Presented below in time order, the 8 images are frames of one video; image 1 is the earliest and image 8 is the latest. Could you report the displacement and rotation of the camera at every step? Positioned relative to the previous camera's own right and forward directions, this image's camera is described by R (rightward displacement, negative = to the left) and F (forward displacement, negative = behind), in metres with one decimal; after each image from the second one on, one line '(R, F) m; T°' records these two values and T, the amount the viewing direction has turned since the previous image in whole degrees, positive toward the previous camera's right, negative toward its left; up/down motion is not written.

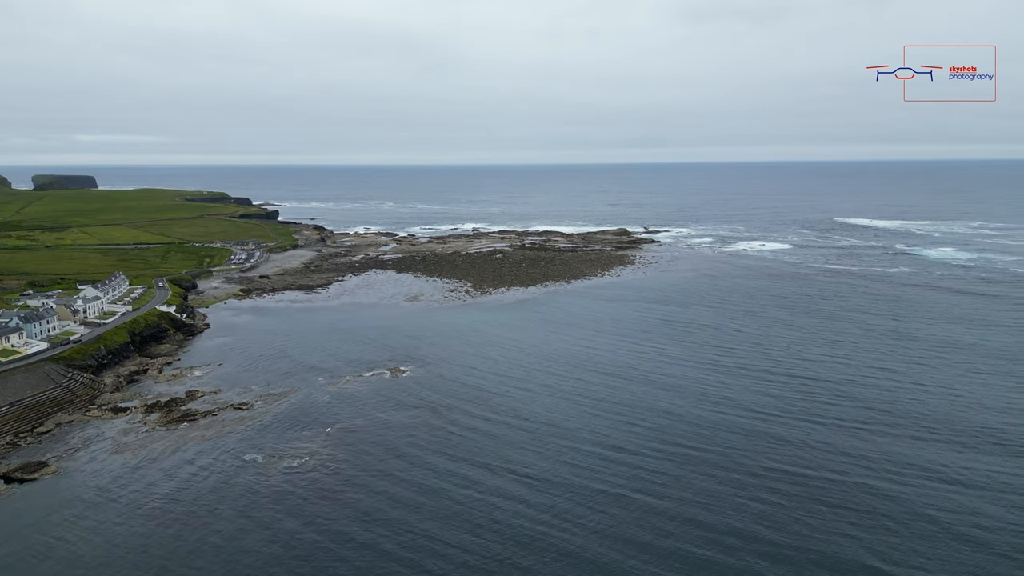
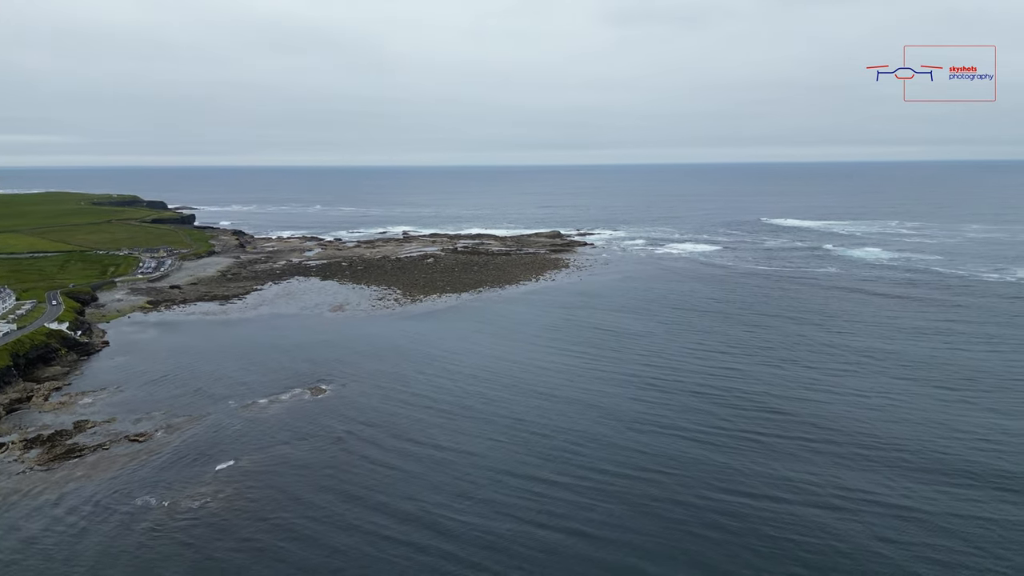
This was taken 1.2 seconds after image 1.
(+0.6, +2.5) m; +5°
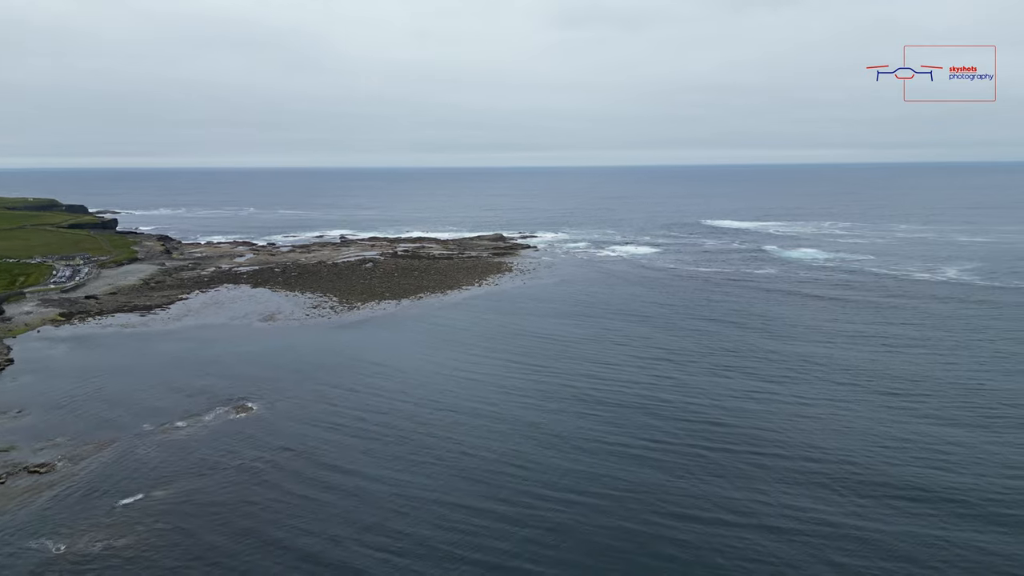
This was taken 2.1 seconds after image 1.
(+0.4, +1.7) m; +4°
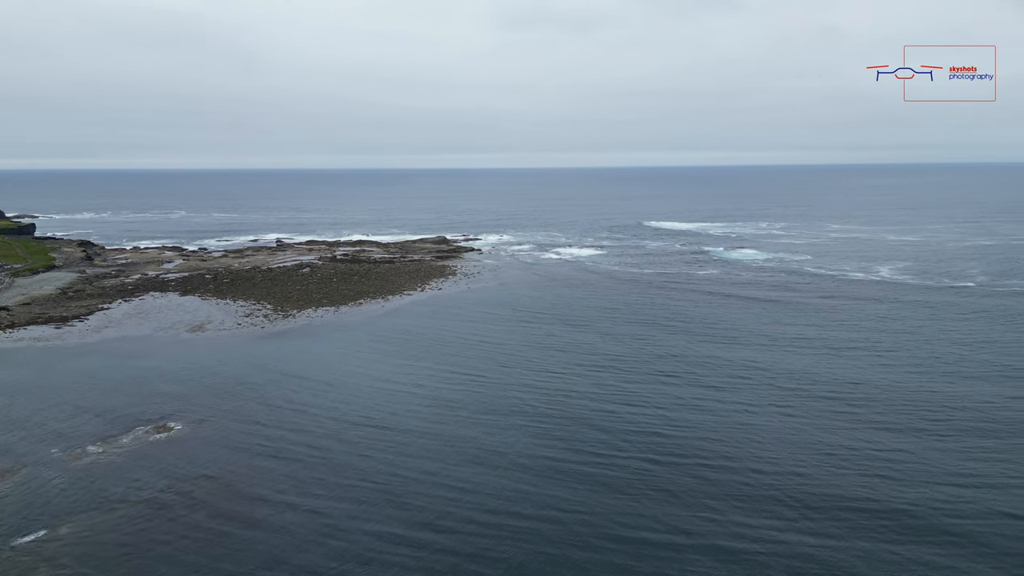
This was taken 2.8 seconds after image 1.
(+0.3, +1.4) m; +4°
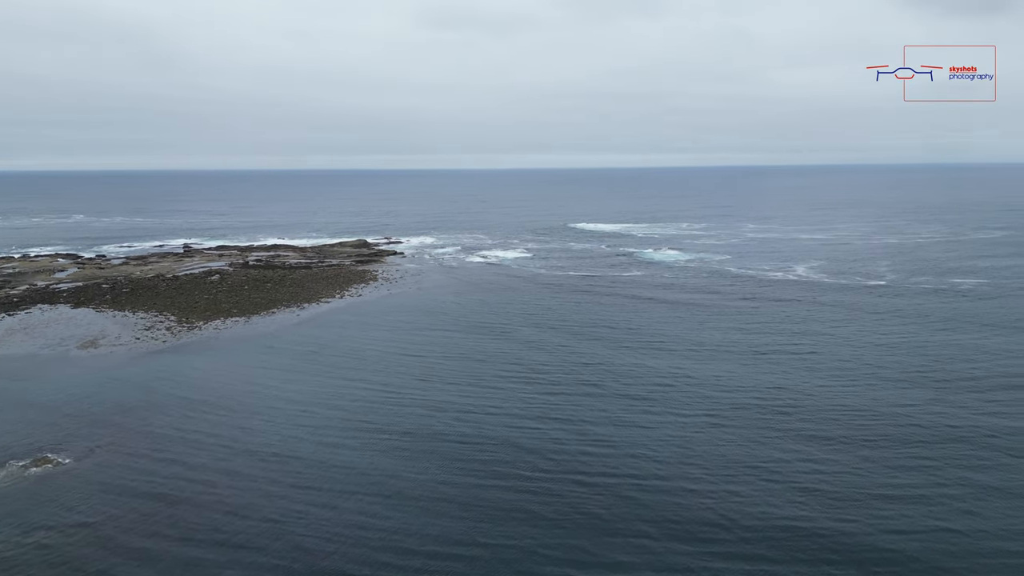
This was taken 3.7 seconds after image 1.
(+0.4, +1.8) m; +6°
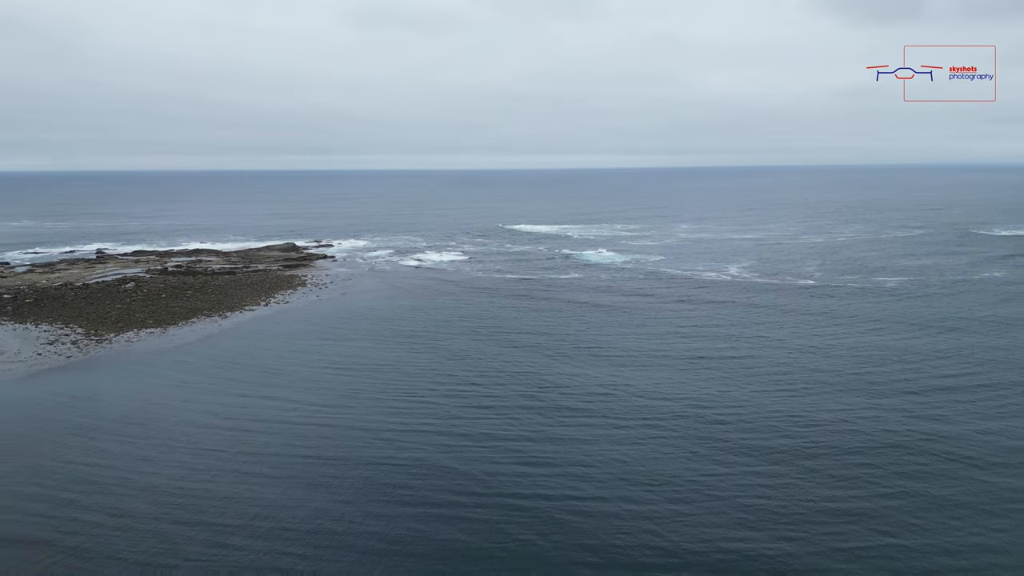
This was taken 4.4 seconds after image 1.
(+0.3, +1.5) m; +5°
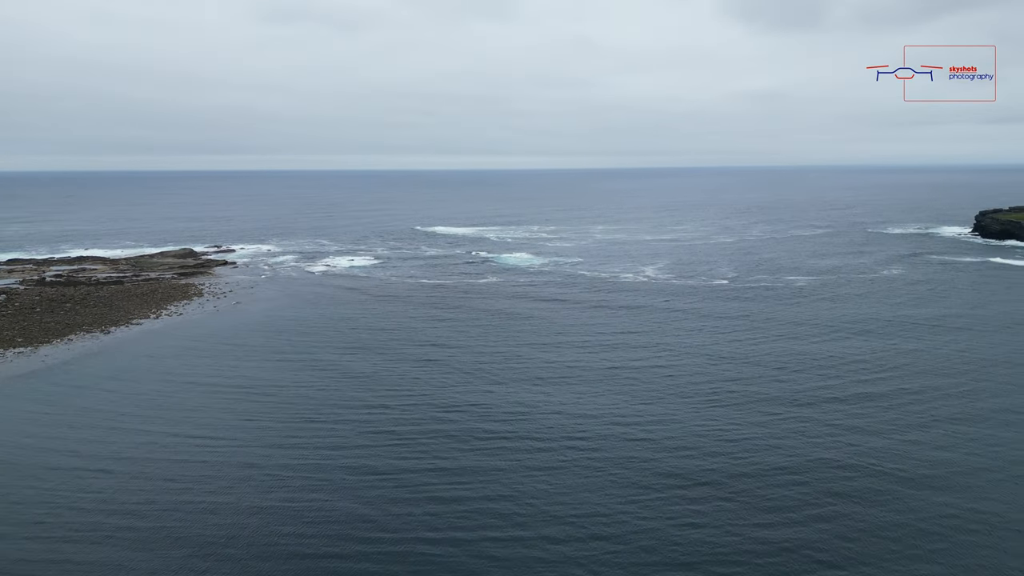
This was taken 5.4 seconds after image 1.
(+0.4, +2.2) m; +7°
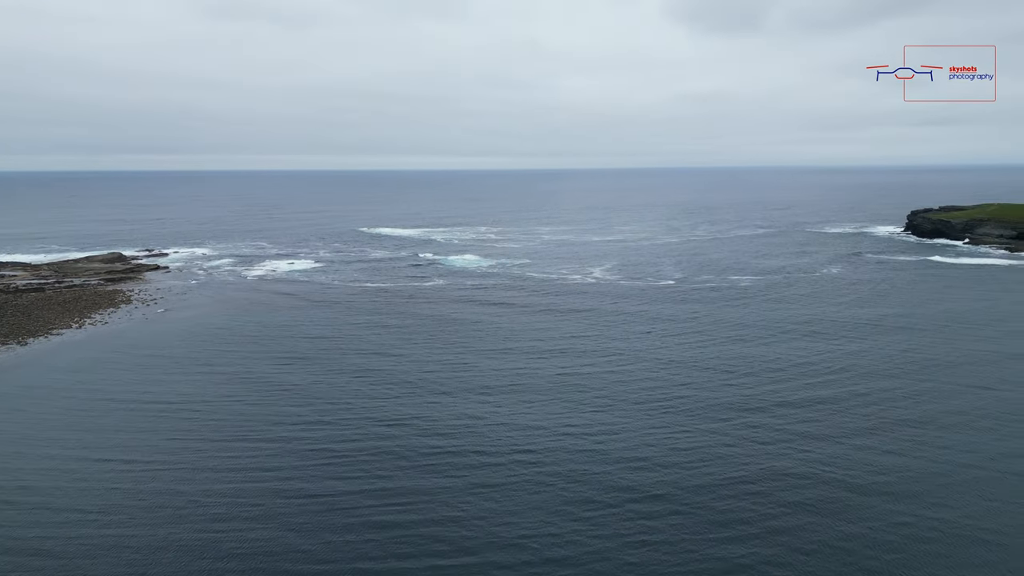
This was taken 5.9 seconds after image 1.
(+0.1, +1.2) m; +4°
